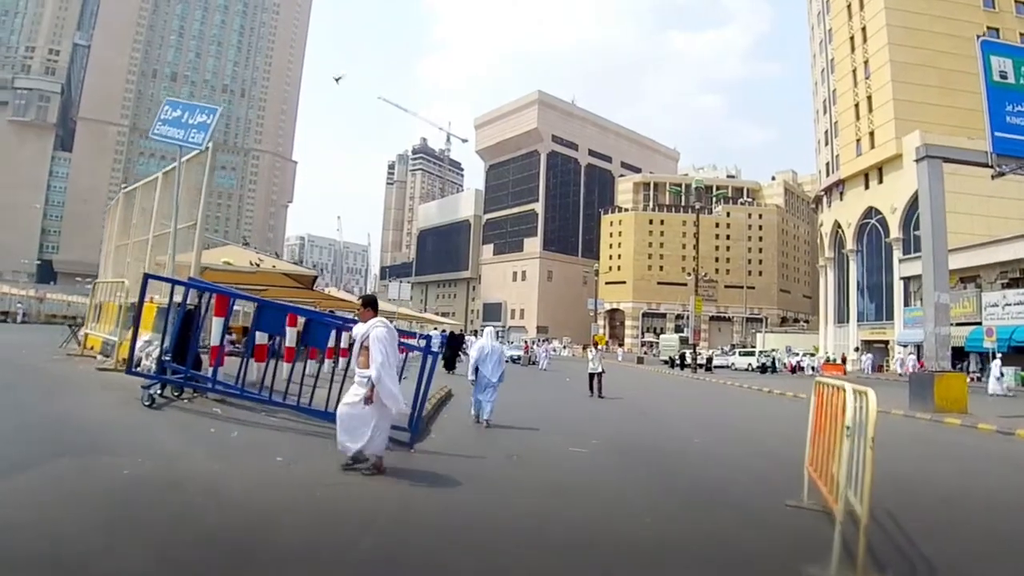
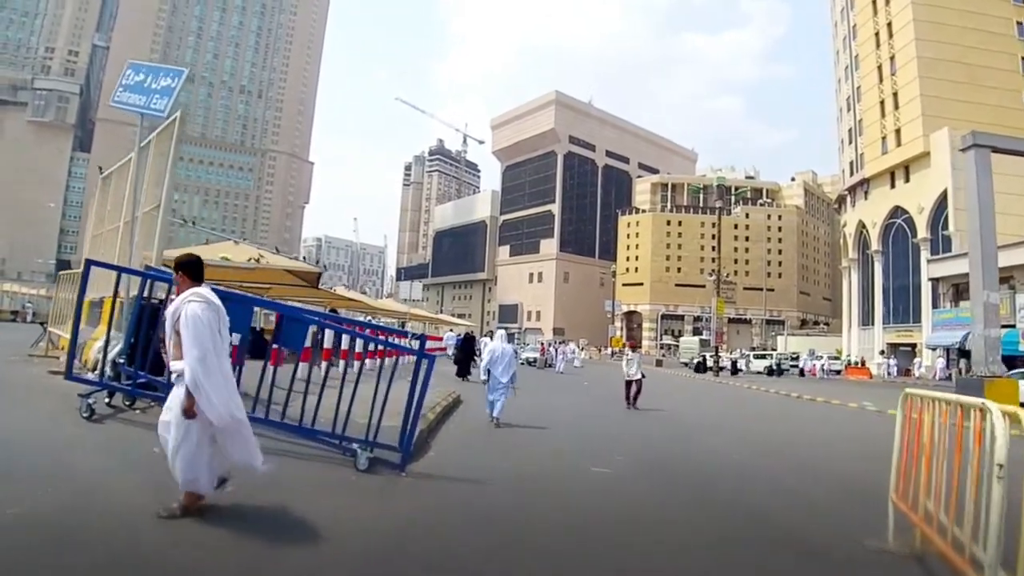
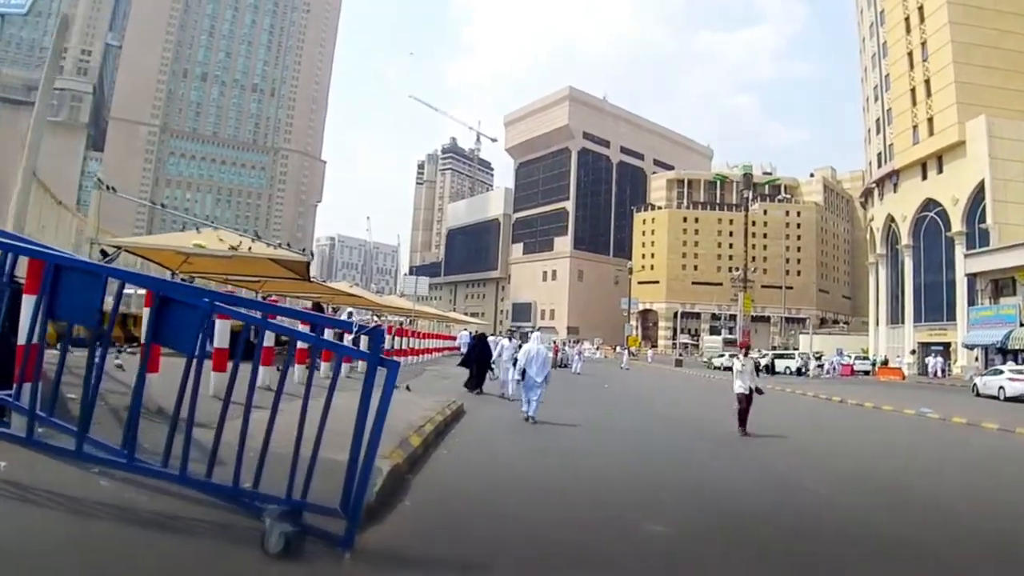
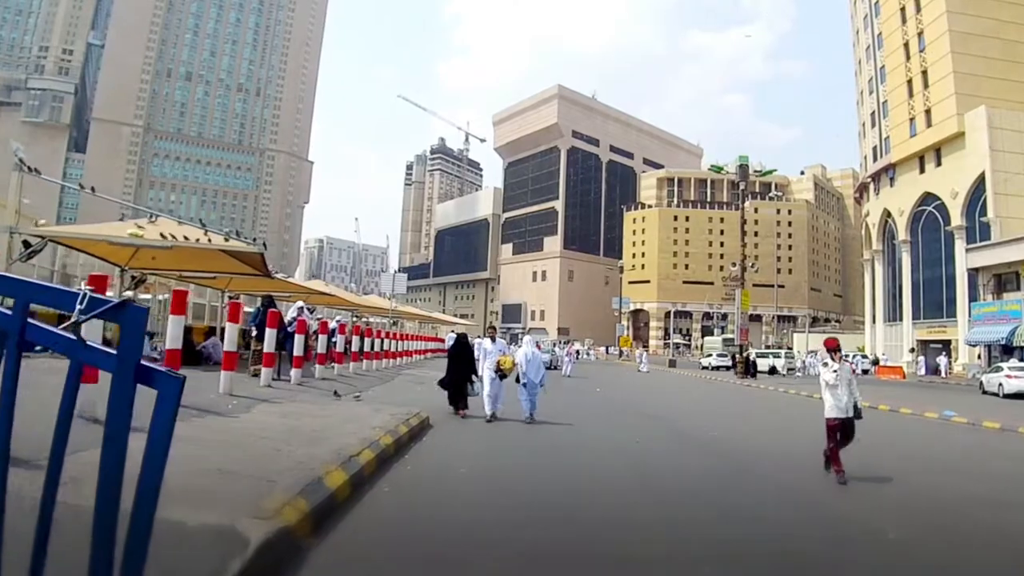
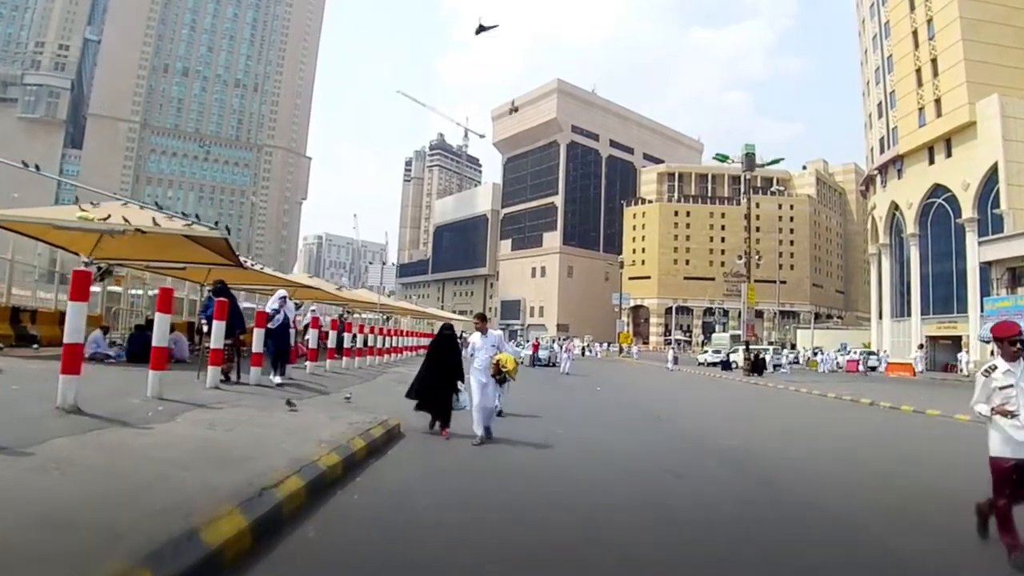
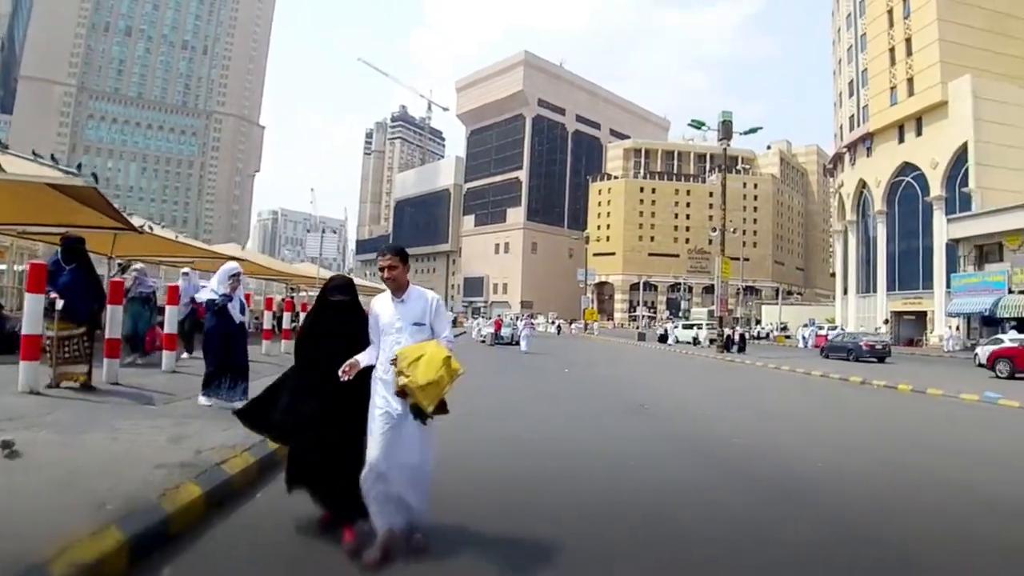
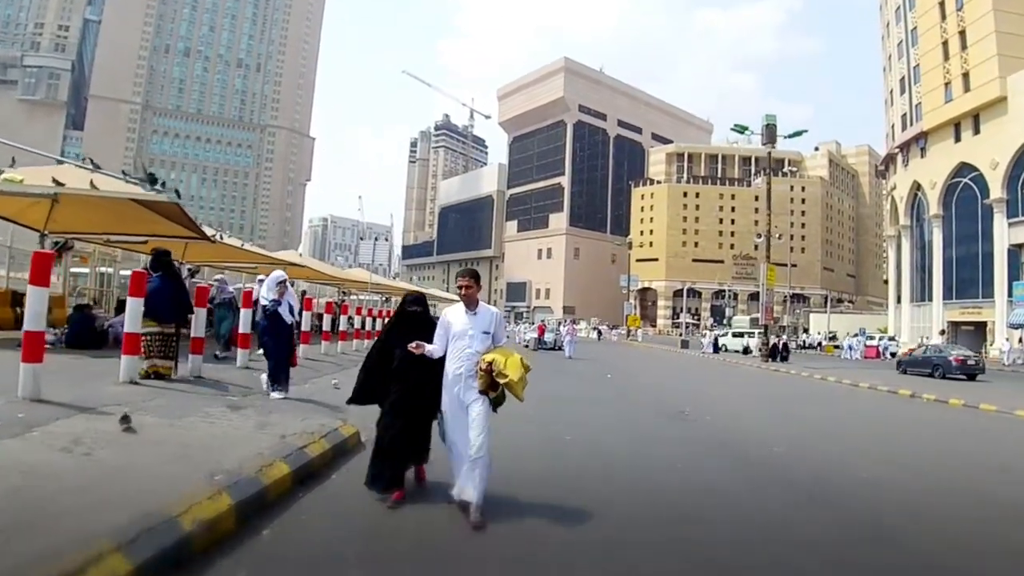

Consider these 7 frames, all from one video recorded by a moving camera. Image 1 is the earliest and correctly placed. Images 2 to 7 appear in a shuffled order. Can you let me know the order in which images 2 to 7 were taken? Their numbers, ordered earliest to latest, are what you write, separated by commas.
2, 3, 4, 5, 7, 6
